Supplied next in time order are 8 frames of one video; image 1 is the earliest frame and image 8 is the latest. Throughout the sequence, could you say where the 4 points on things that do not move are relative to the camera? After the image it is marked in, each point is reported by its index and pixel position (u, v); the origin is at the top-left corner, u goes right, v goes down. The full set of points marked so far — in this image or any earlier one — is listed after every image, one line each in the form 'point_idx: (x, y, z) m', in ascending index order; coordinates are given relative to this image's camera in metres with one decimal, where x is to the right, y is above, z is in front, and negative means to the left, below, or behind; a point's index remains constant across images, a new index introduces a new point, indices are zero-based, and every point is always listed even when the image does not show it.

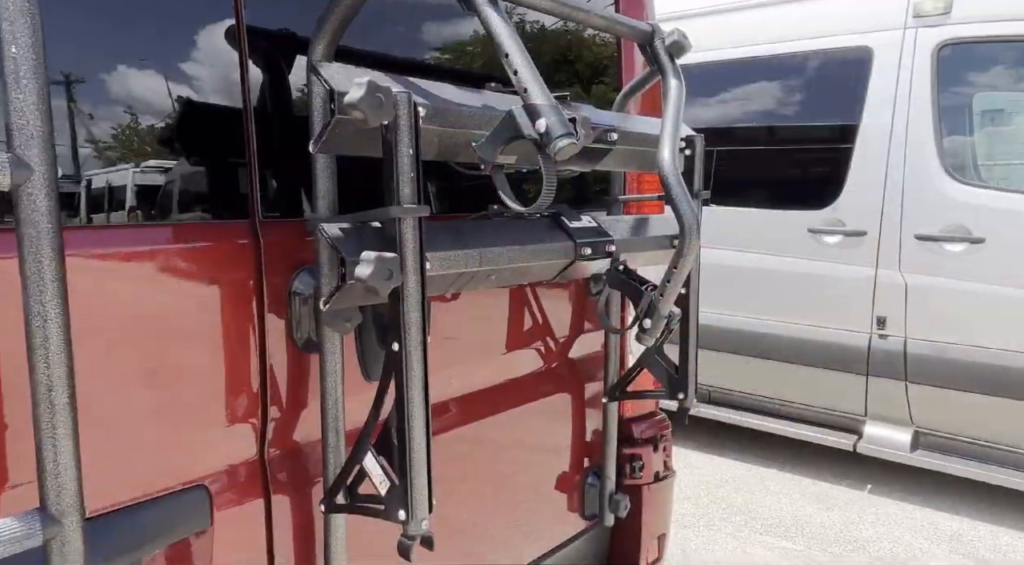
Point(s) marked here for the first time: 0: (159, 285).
0: (-0.5, 0.0, +1.0) m
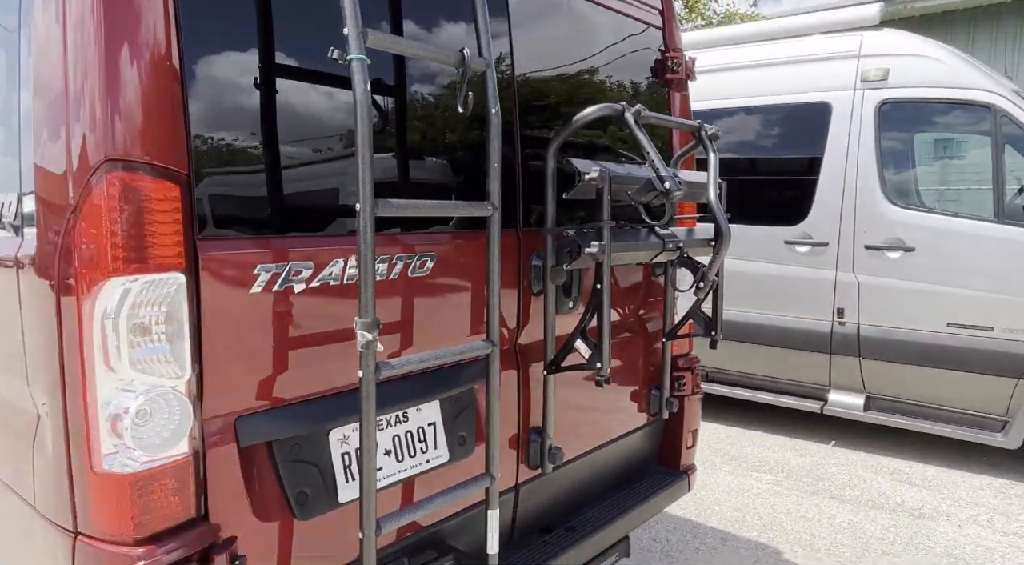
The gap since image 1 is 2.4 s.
0: (-0.1, +0.1, +2.1) m
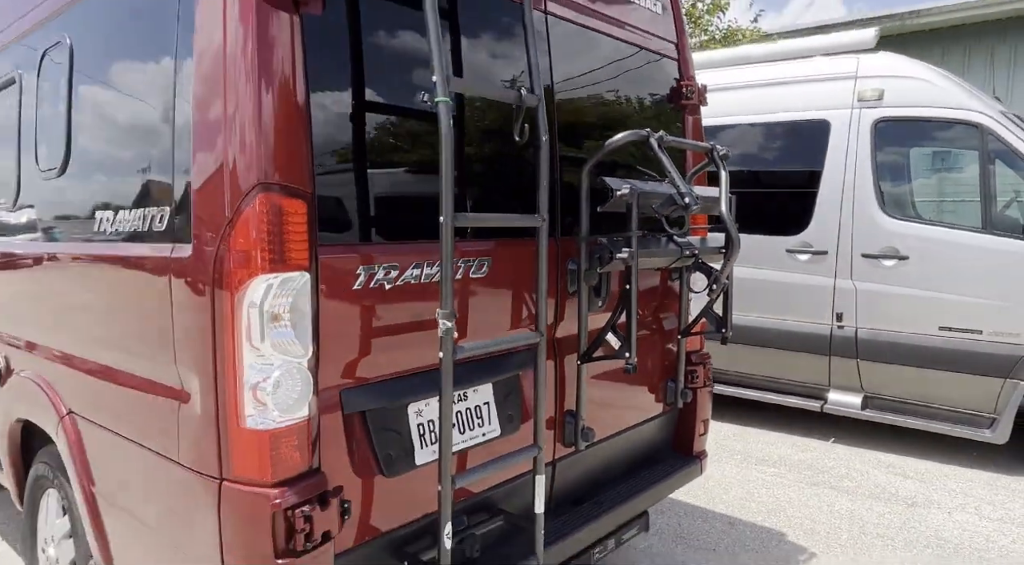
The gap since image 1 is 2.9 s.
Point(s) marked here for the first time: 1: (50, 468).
0: (0.0, +0.1, +2.4) m
1: (-1.6, -0.6, +2.6) m
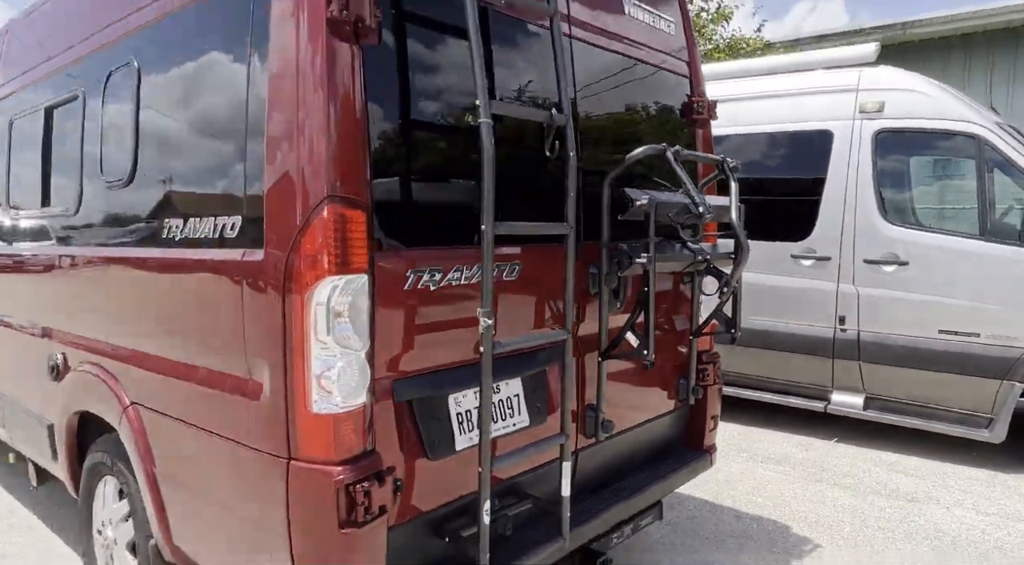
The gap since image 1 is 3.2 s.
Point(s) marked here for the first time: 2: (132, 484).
0: (+0.1, +0.1, +2.6) m
1: (-1.5, -0.7, +2.8) m
2: (-1.4, -0.7, +2.7) m
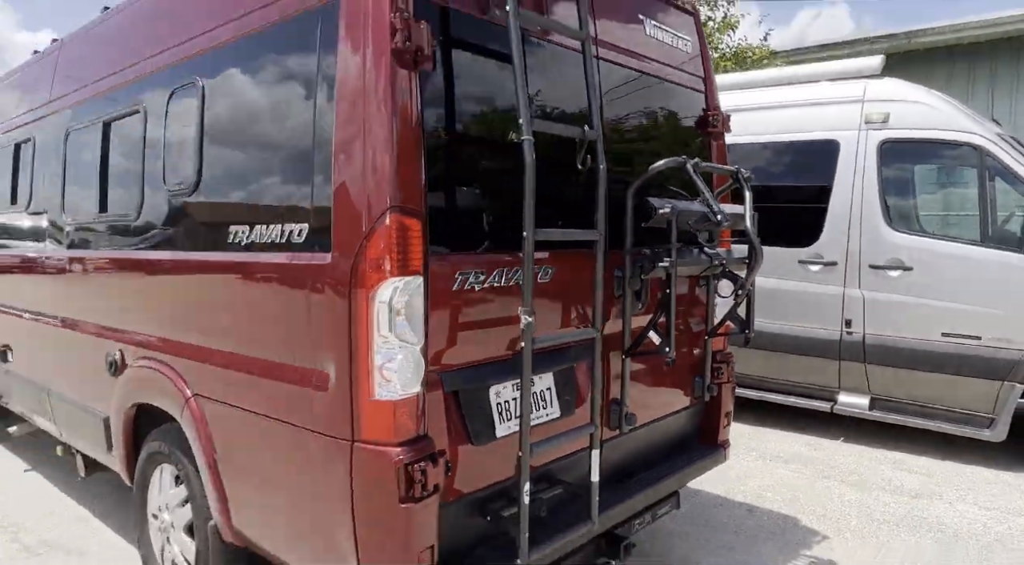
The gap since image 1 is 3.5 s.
0: (+0.3, +0.1, +2.9) m
1: (-1.4, -0.7, +3.0) m
2: (-1.3, -0.7, +2.9) m
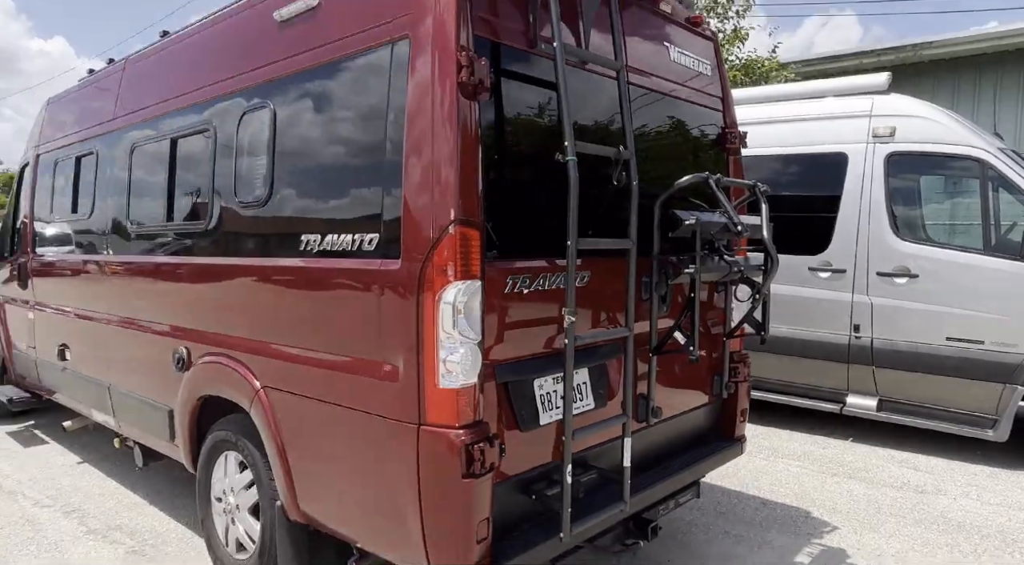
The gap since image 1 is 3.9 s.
0: (+0.4, 0.0, +3.1) m
1: (-1.2, -0.7, +3.3) m
2: (-1.1, -0.8, +3.2) m
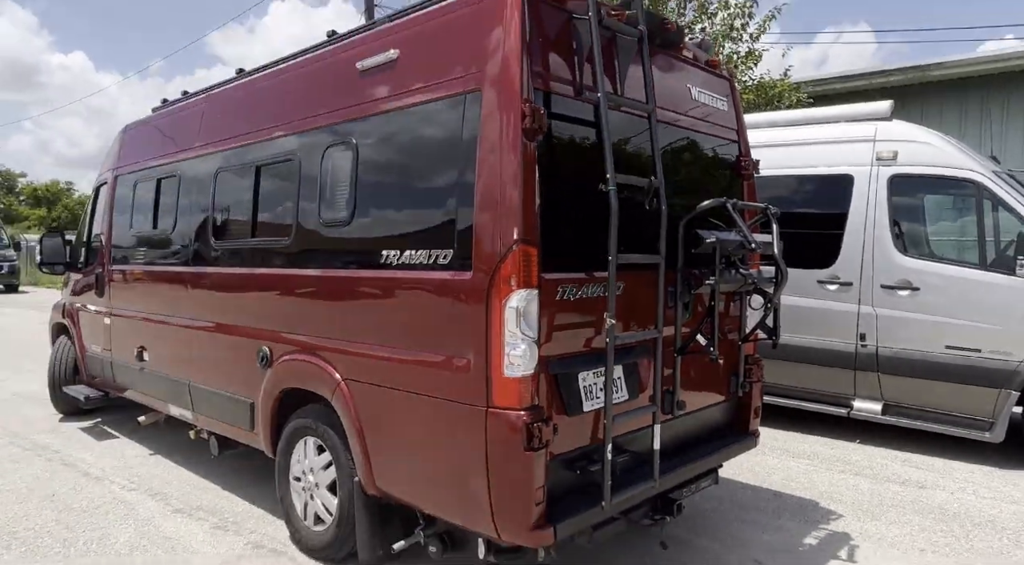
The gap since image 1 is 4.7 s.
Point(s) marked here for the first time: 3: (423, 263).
0: (+0.6, 0.0, +3.7) m
1: (-1.0, -0.7, +3.8) m
2: (-0.9, -0.8, +3.7) m
3: (-0.4, +0.1, +3.3) m
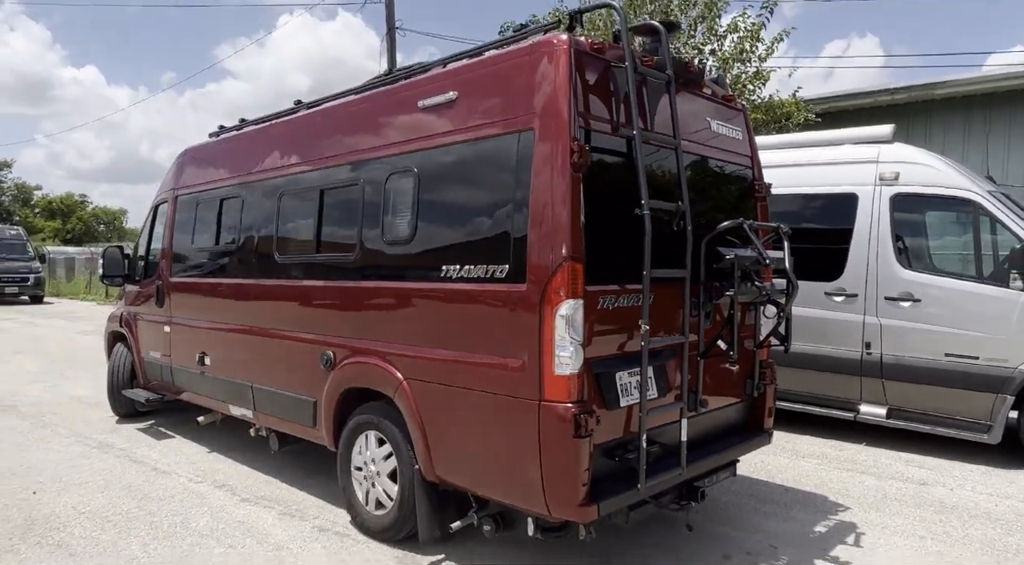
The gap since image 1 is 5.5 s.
0: (+0.9, -0.1, +4.1) m
1: (-0.8, -0.8, +4.3) m
2: (-0.7, -0.9, +4.2) m
3: (-0.2, 0.0, +3.8) m
